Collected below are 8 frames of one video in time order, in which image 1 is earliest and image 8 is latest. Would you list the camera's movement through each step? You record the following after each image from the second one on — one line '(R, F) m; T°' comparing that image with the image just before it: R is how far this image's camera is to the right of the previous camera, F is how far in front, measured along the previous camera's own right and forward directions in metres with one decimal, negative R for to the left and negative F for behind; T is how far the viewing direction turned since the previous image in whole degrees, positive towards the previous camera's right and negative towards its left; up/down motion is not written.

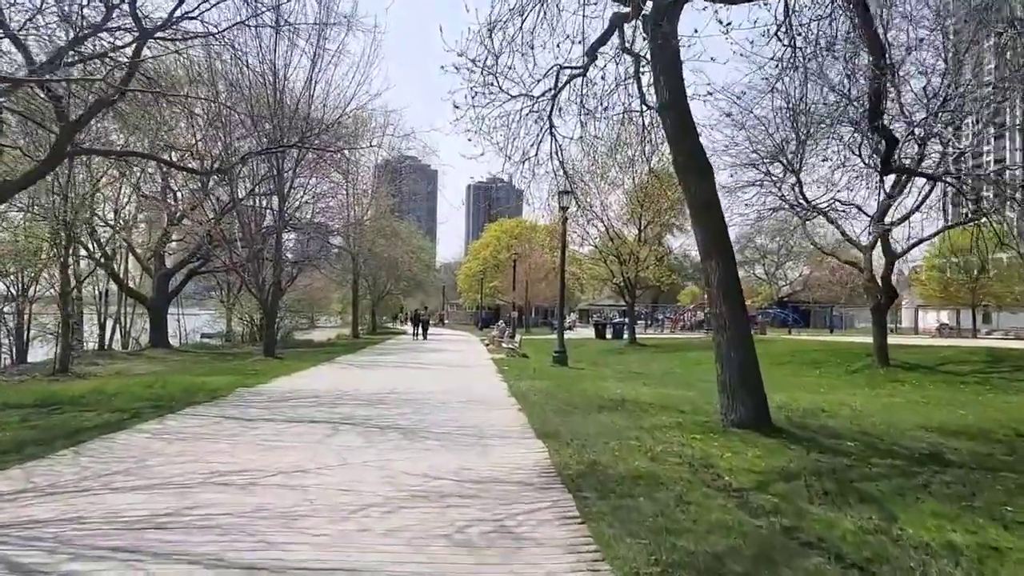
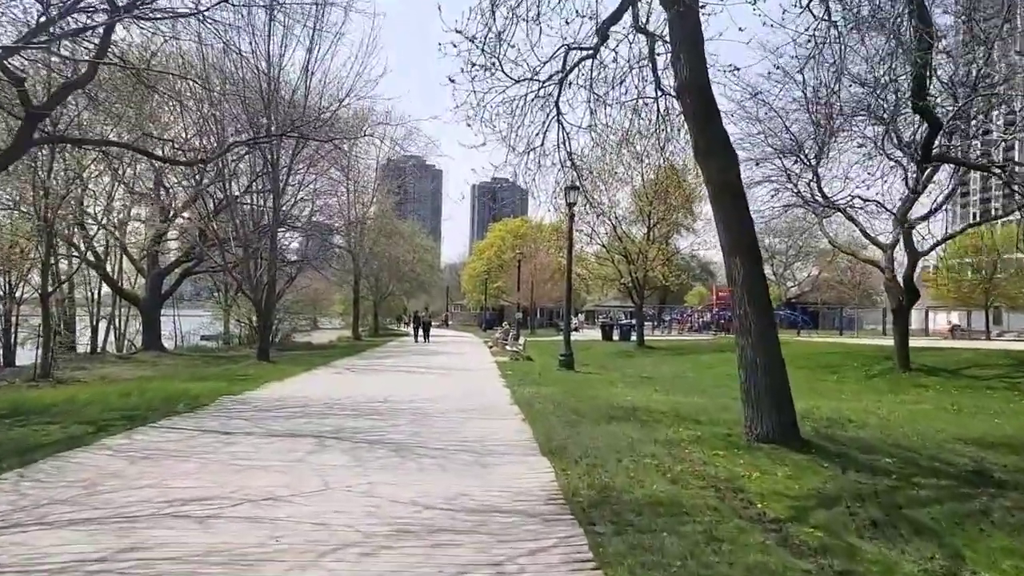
(0.0, +0.9) m; 0°
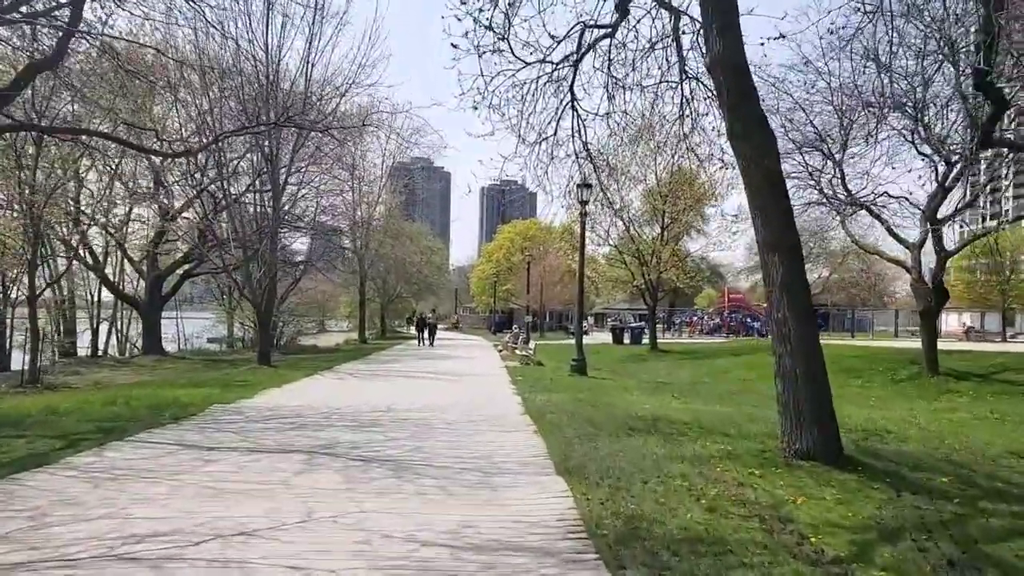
(0.0, +0.9) m; -1°
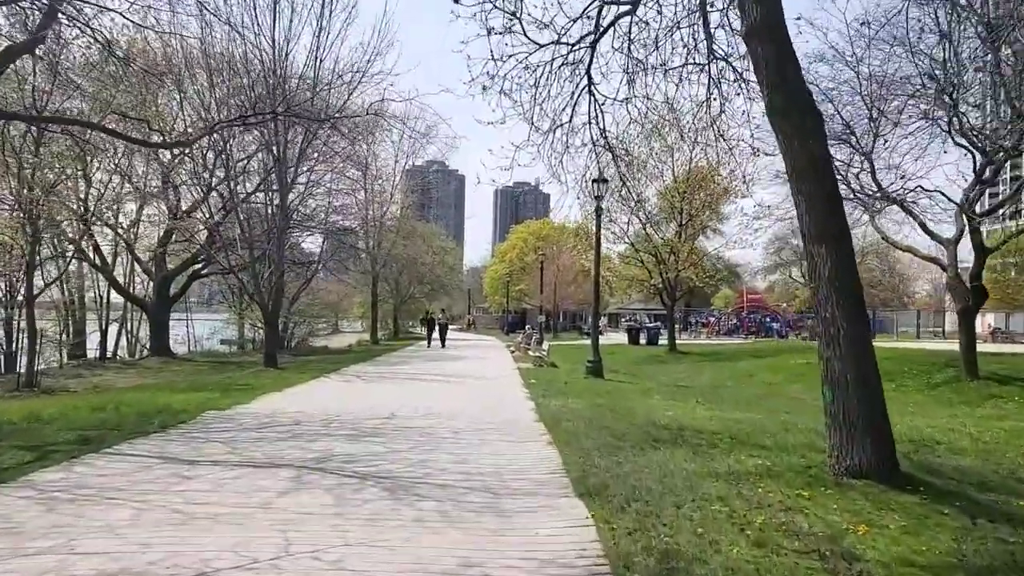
(0.0, +0.9) m; -1°
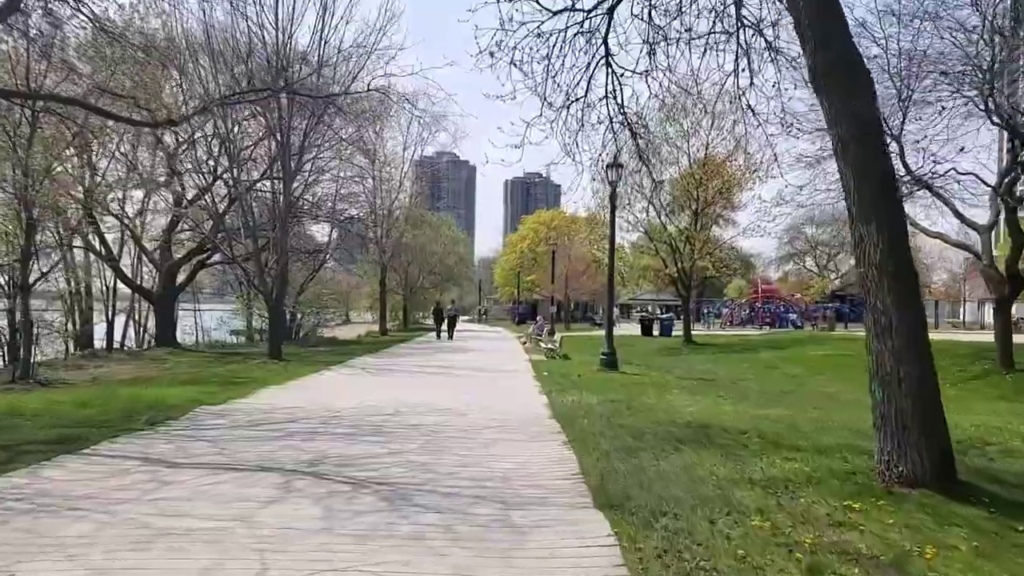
(0.0, +0.8) m; -1°
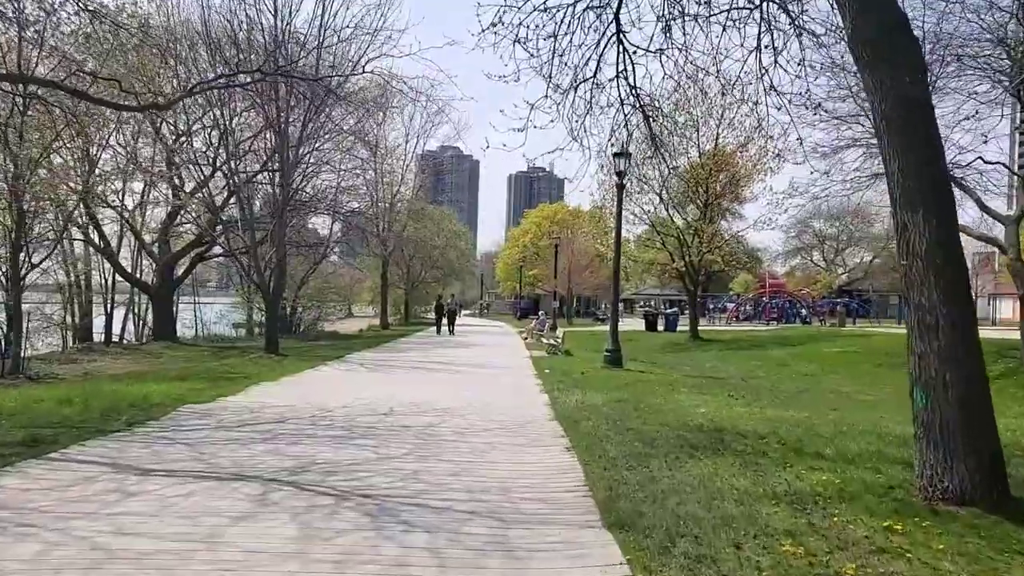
(0.0, +0.6) m; 0°
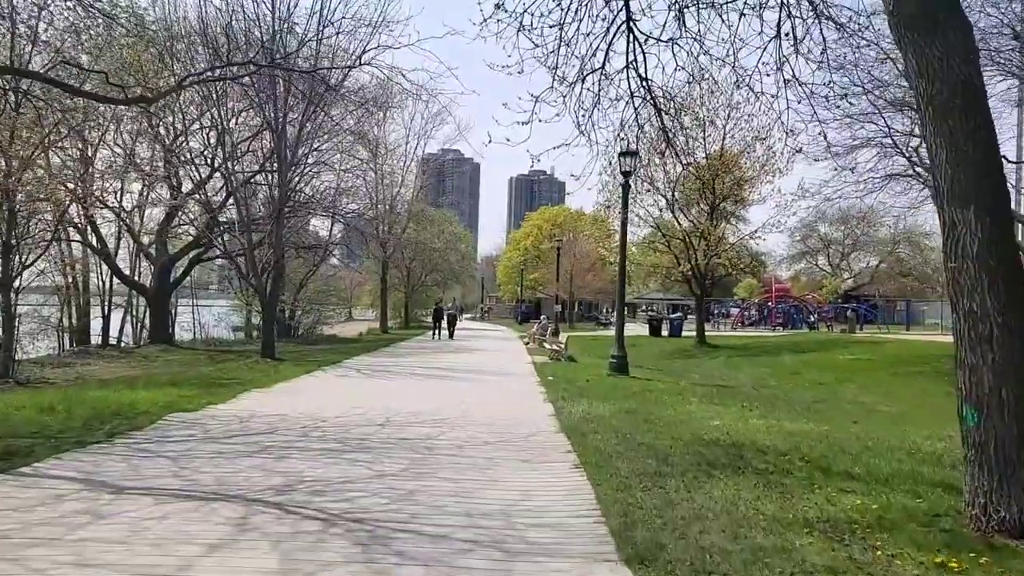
(0.0, +0.5) m; 0°
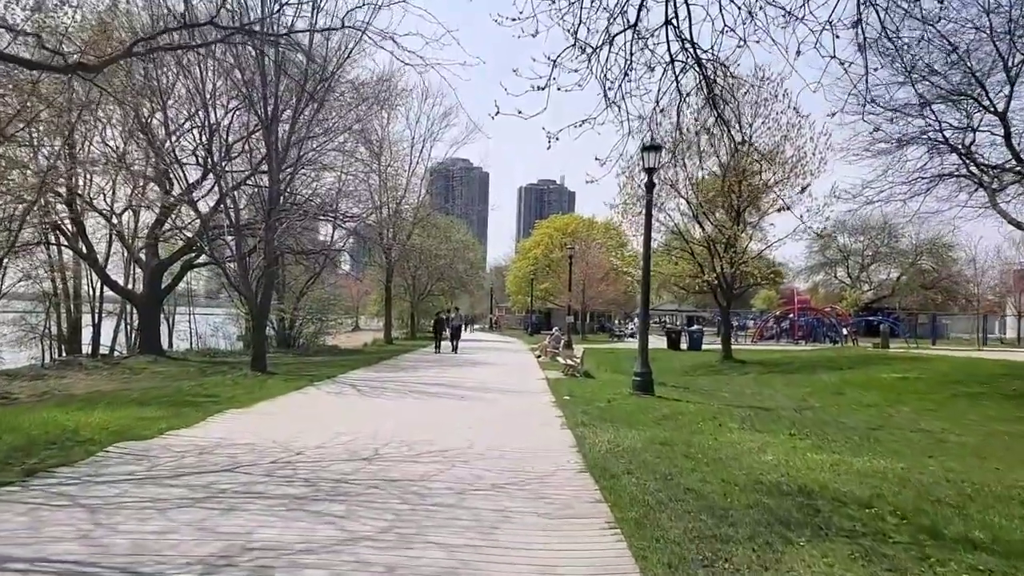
(-0.1, +1.7) m; -1°
